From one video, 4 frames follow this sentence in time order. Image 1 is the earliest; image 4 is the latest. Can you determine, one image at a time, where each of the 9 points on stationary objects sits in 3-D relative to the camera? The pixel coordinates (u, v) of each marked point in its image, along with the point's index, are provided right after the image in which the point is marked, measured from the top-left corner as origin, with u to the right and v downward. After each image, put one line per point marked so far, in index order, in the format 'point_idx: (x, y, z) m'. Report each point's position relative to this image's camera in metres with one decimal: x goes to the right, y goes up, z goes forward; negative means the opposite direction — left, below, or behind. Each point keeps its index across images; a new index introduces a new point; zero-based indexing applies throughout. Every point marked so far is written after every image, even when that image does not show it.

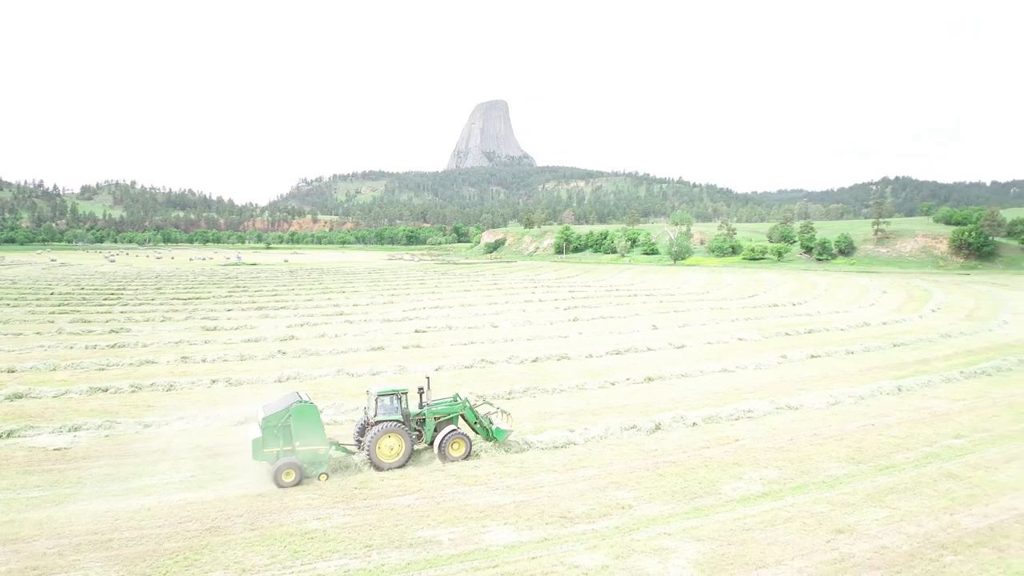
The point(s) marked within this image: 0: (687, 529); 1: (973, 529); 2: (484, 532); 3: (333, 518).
0: (+3.3, -4.5, +10.4) m
1: (+8.0, -4.2, +9.5) m
2: (-0.5, -4.8, +11.1) m
3: (-3.7, -5.0, +12.2) m
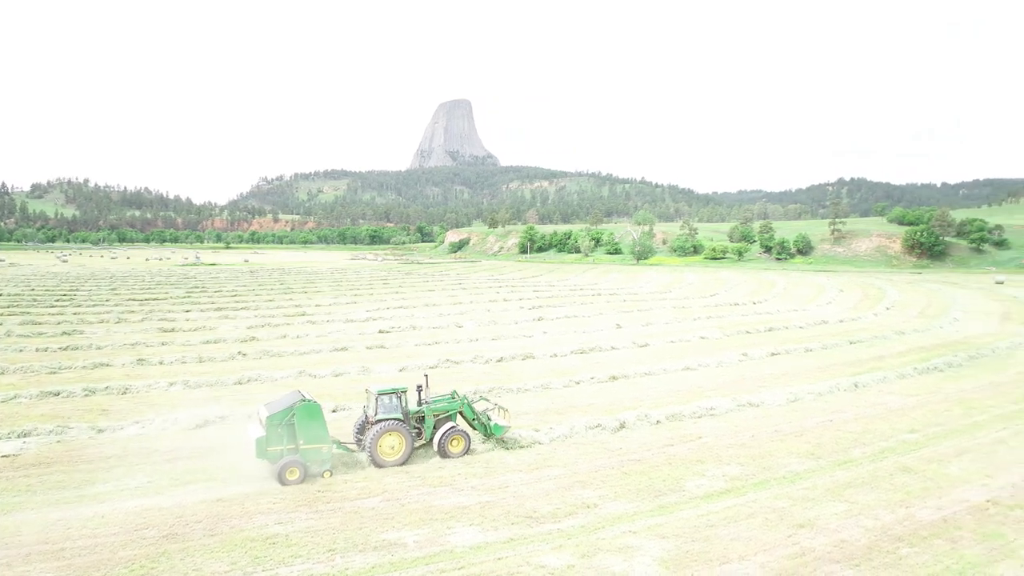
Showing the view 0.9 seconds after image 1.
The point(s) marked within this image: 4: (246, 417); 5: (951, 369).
0: (+2.6, -4.5, +10.3) m
1: (+7.3, -4.1, +9.7) m
2: (-1.2, -4.8, +10.8) m
3: (-4.5, -4.9, +11.7) m
4: (-9.2, -4.6, +19.4) m
5: (+15.2, -2.8, +19.0) m
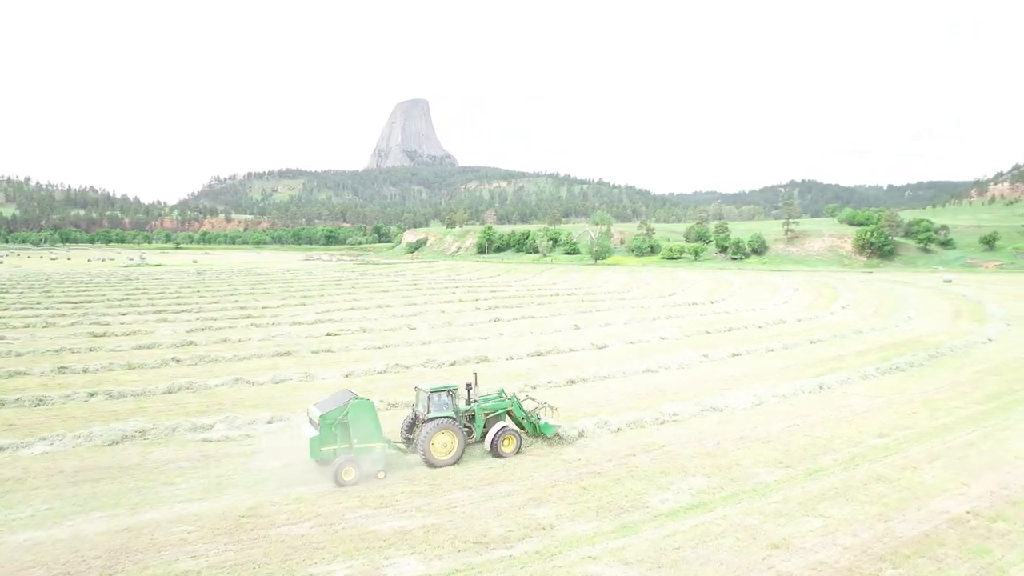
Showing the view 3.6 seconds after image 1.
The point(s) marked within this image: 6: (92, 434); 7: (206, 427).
0: (+1.7, -4.4, +9.2) m
1: (+6.4, -4.1, +9.0) m
2: (-2.2, -4.7, +9.4) m
3: (-5.5, -4.9, +10.1) m
4: (-10.8, -4.5, +17.4) m
5: (+13.6, -2.7, +18.8) m
6: (-13.0, -4.5, +17.1) m
7: (-9.8, -4.5, +17.7) m
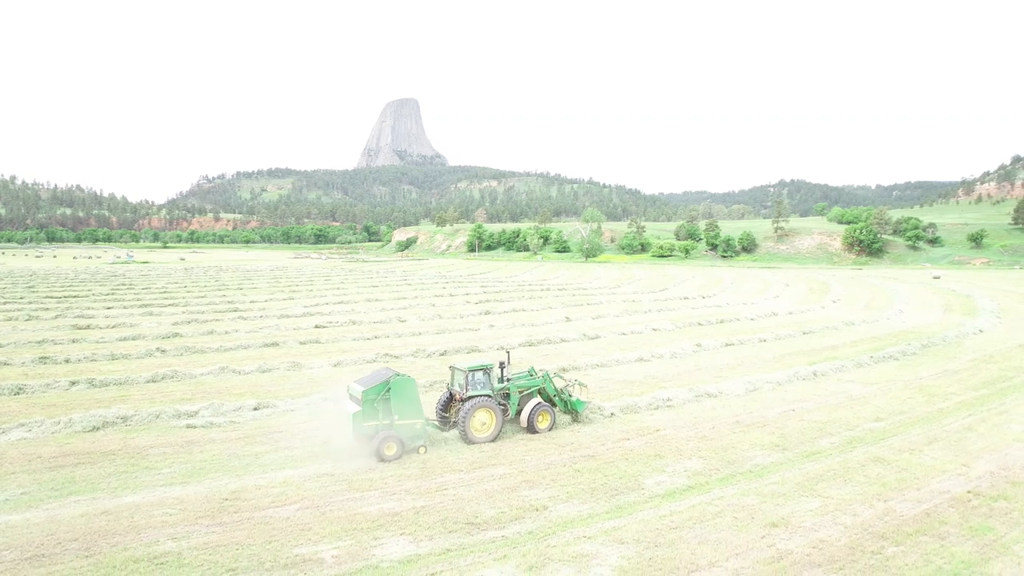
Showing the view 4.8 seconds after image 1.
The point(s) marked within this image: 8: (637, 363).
0: (+1.6, -4.0, +9.0) m
1: (+6.3, -3.7, +8.8) m
2: (-2.3, -4.2, +9.1) m
3: (-5.6, -4.4, +9.7) m
4: (-11.0, -4.0, +17.0) m
5: (+13.3, -2.4, +18.7) m
6: (-13.3, -4.0, +16.5) m
7: (-10.1, -4.0, +17.3) m
8: (+4.5, -2.7, +19.9) m
